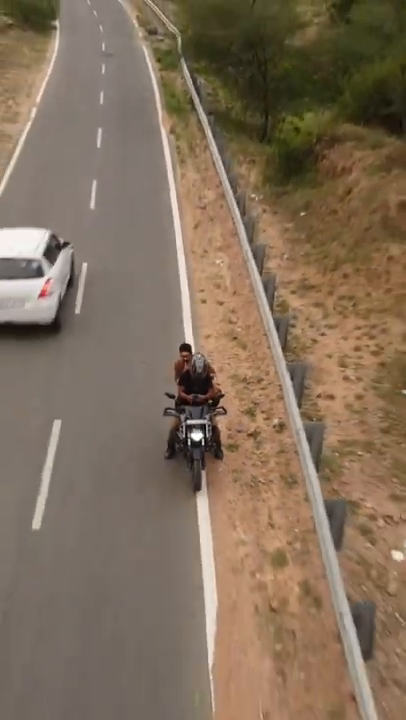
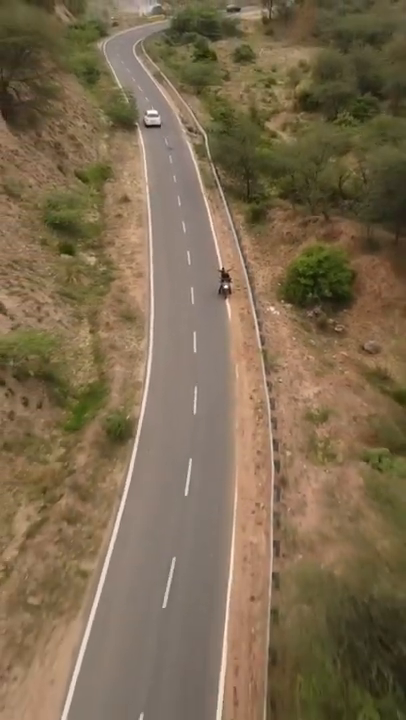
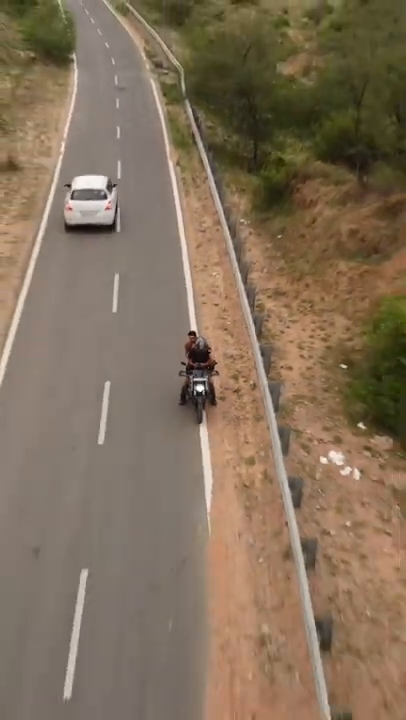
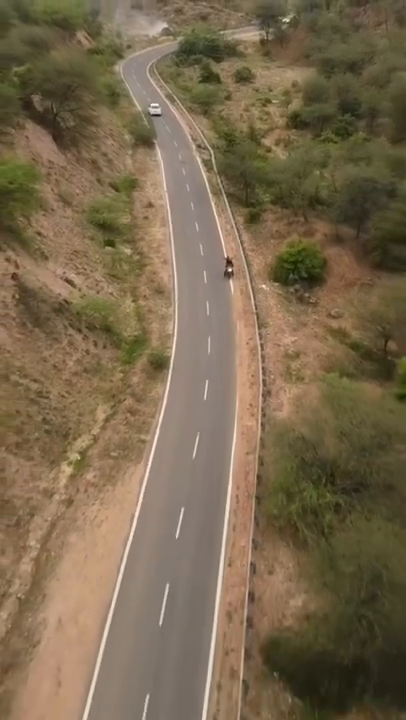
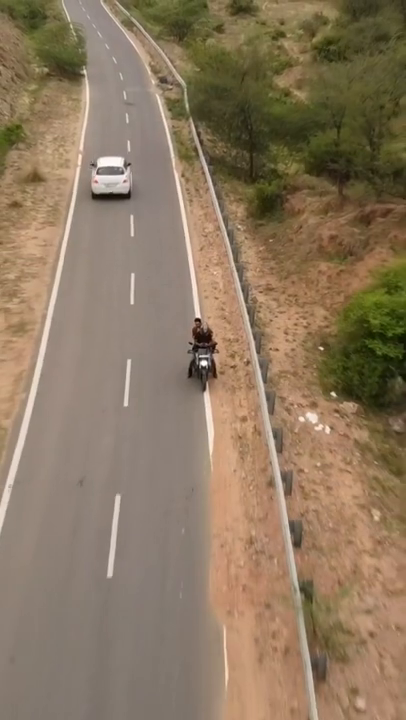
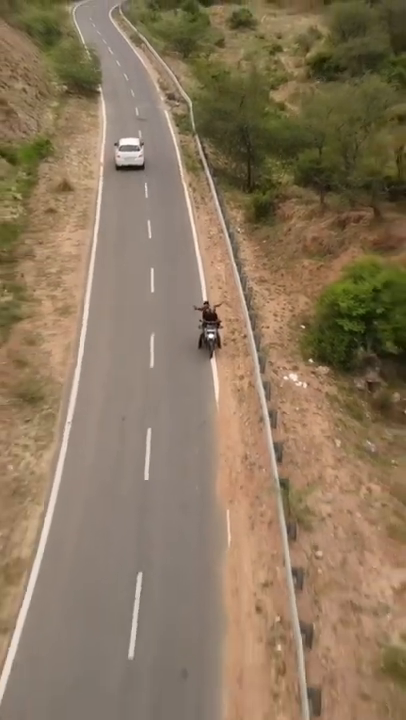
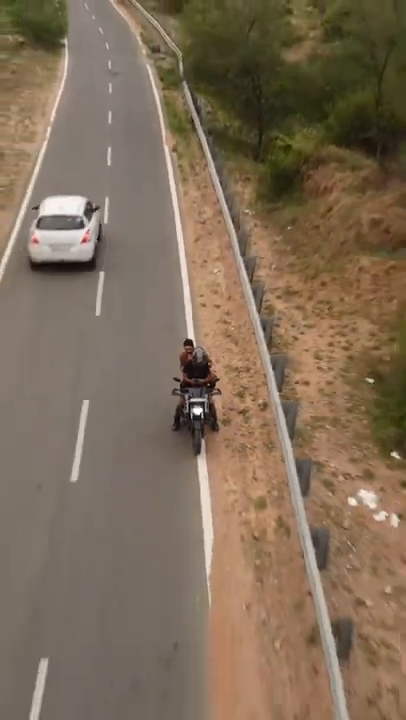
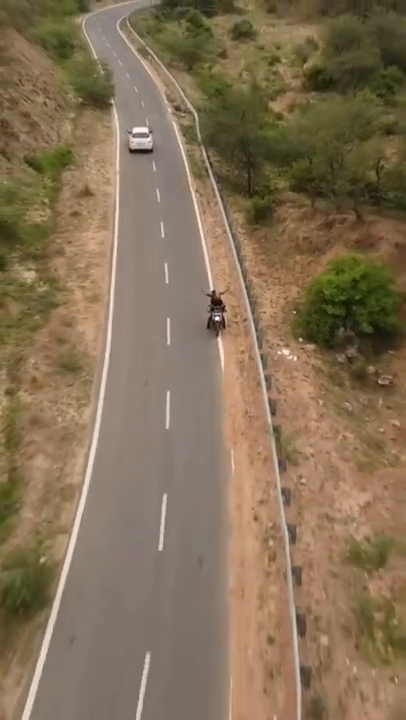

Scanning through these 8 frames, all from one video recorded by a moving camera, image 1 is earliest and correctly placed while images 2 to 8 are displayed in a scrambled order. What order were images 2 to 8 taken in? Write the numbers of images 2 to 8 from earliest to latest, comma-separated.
7, 3, 5, 6, 8, 2, 4
